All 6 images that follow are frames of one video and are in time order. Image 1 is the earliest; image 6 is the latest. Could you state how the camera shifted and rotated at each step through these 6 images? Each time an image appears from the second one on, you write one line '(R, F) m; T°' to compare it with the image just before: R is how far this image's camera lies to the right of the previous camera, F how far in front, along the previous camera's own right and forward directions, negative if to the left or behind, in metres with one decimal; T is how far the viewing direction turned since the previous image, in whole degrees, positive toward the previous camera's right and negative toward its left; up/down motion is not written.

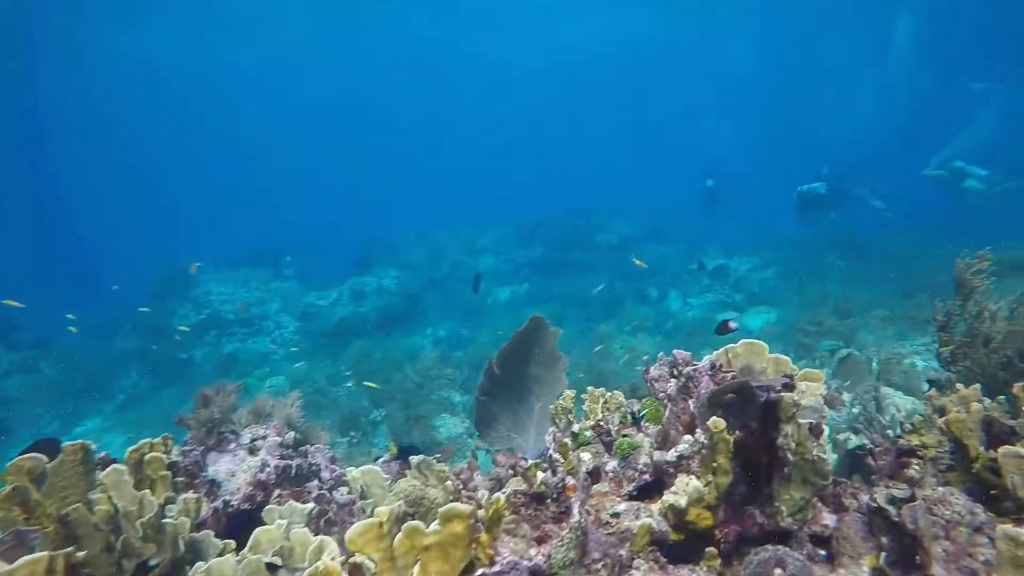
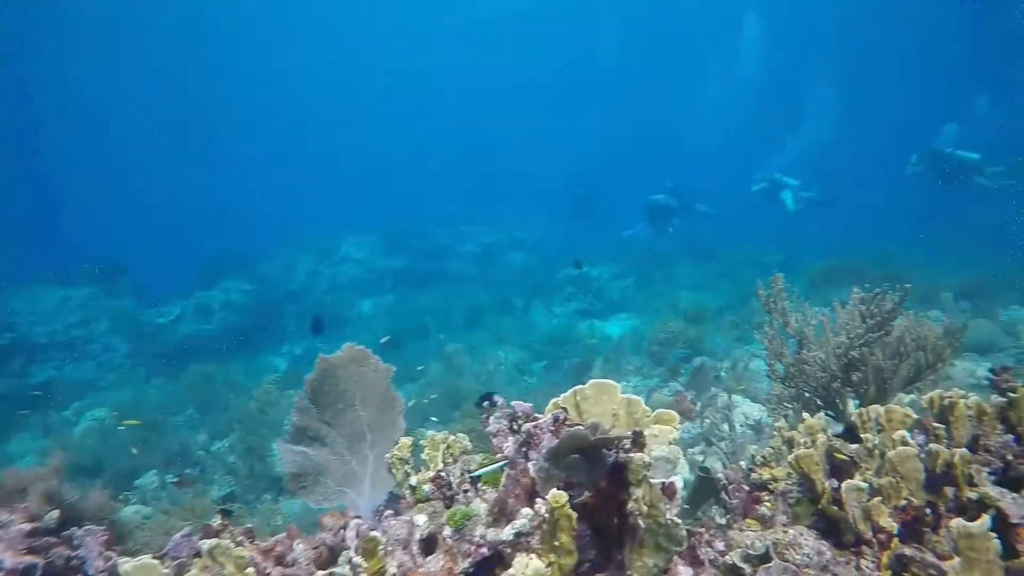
(+0.3, +0.5) m; +12°
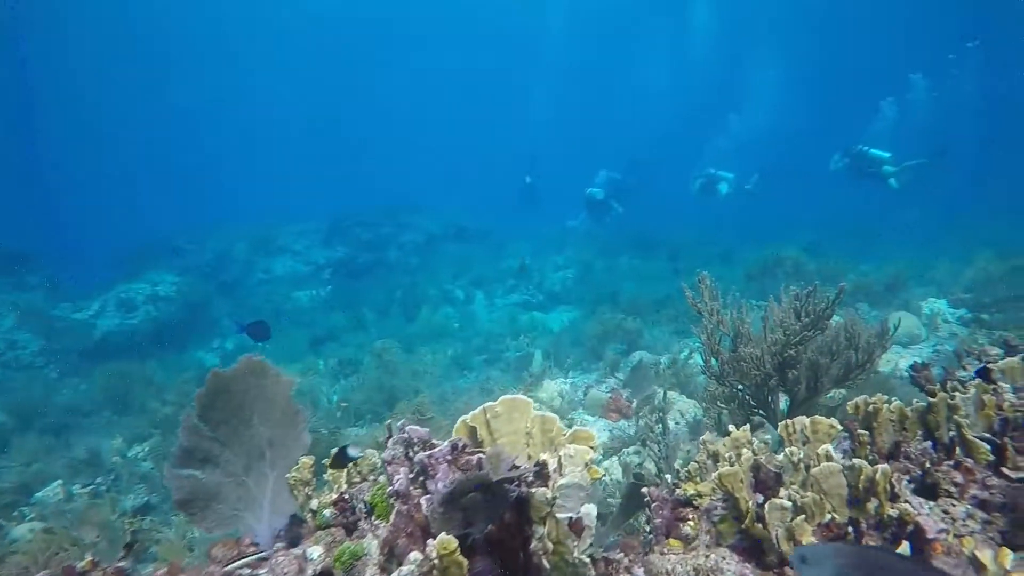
(+0.2, +0.3) m; +5°
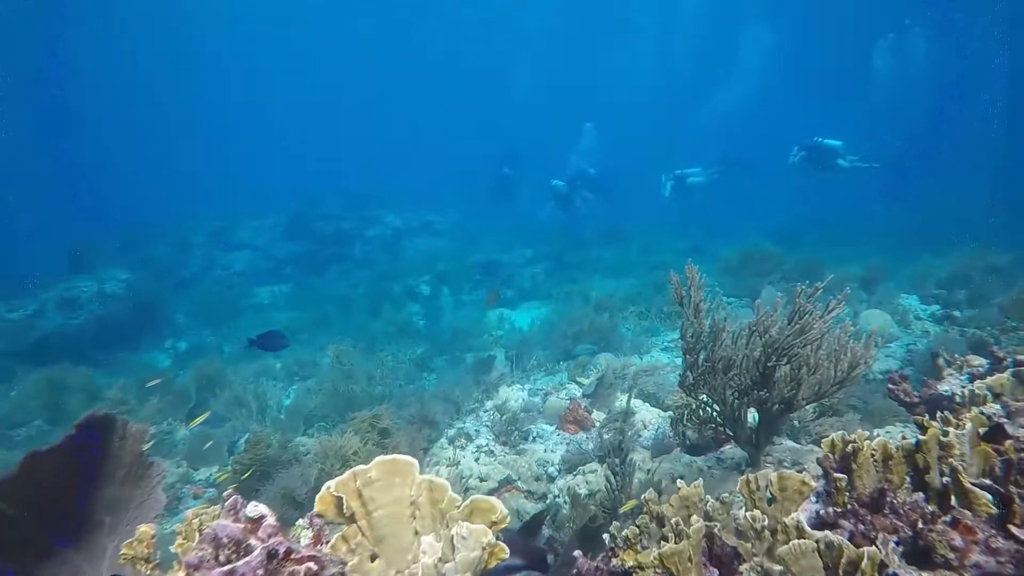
(+0.3, +0.6) m; +2°
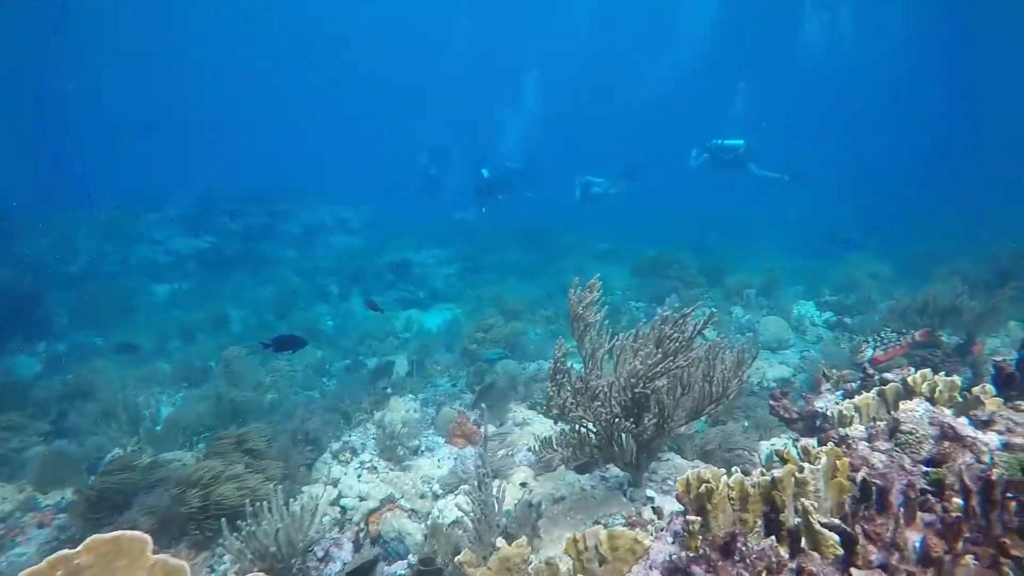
(+0.4, +0.3) m; +7°
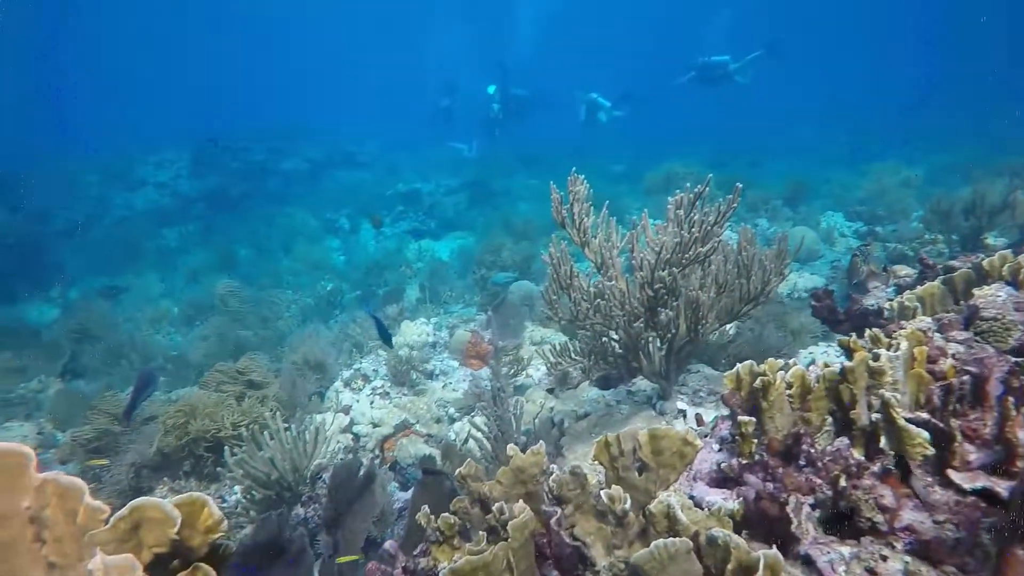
(0.0, +0.5) m; -2°
